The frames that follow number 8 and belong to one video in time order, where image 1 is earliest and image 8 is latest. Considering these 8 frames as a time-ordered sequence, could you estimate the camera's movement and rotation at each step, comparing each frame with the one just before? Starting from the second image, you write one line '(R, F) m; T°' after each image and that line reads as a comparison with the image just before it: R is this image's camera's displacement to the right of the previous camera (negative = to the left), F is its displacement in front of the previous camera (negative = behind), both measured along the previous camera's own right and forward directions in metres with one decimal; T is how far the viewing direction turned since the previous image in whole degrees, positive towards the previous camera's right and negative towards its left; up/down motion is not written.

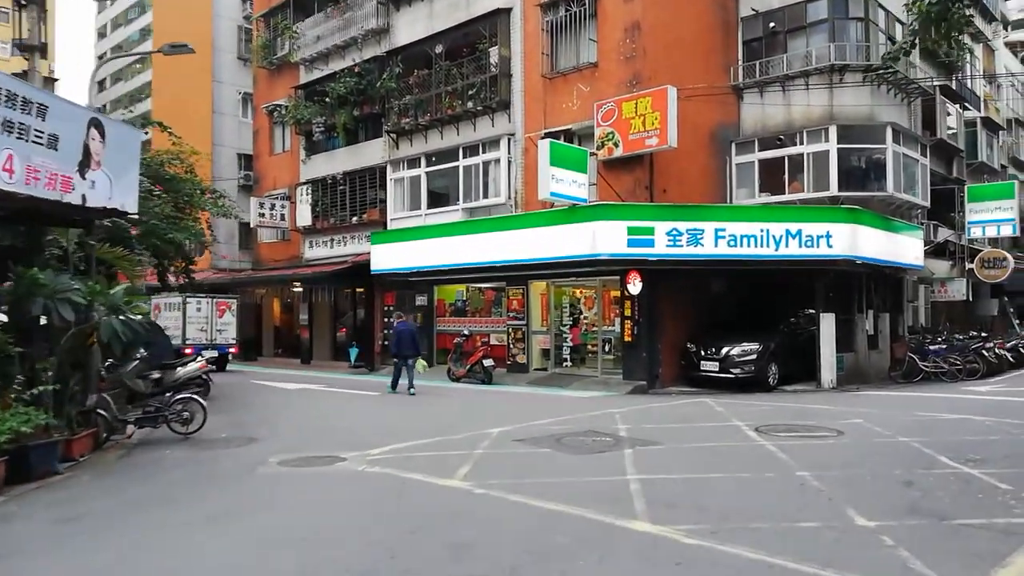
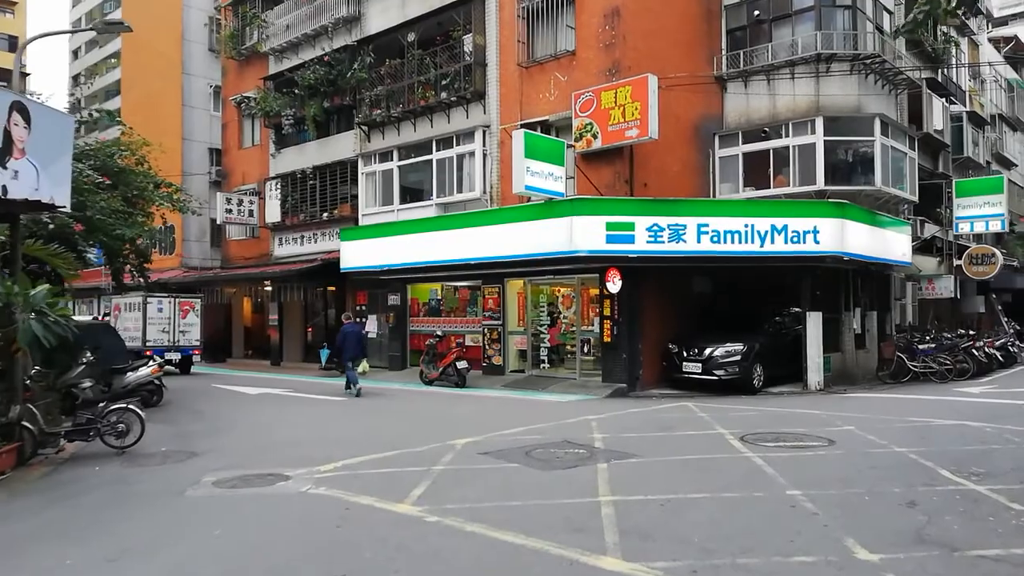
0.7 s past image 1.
(+0.2, +0.8) m; +1°
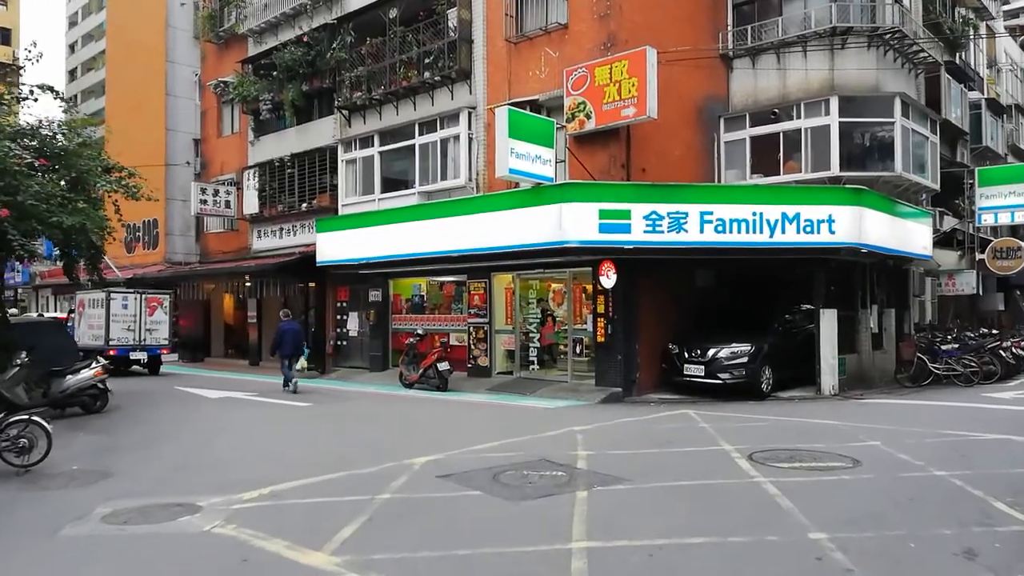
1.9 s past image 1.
(+0.4, +1.4) m; 0°
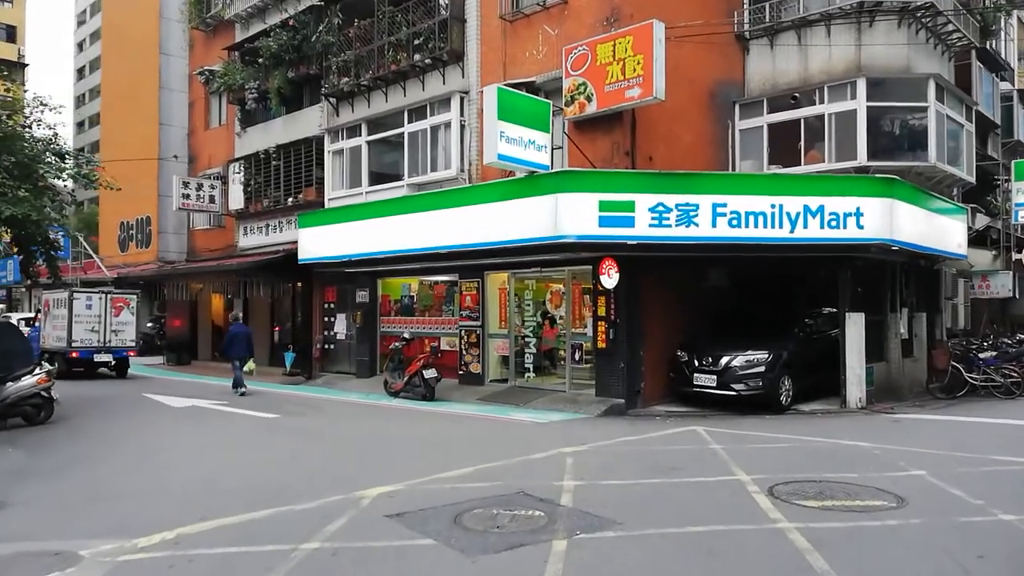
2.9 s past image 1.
(+0.4, +1.3) m; -1°
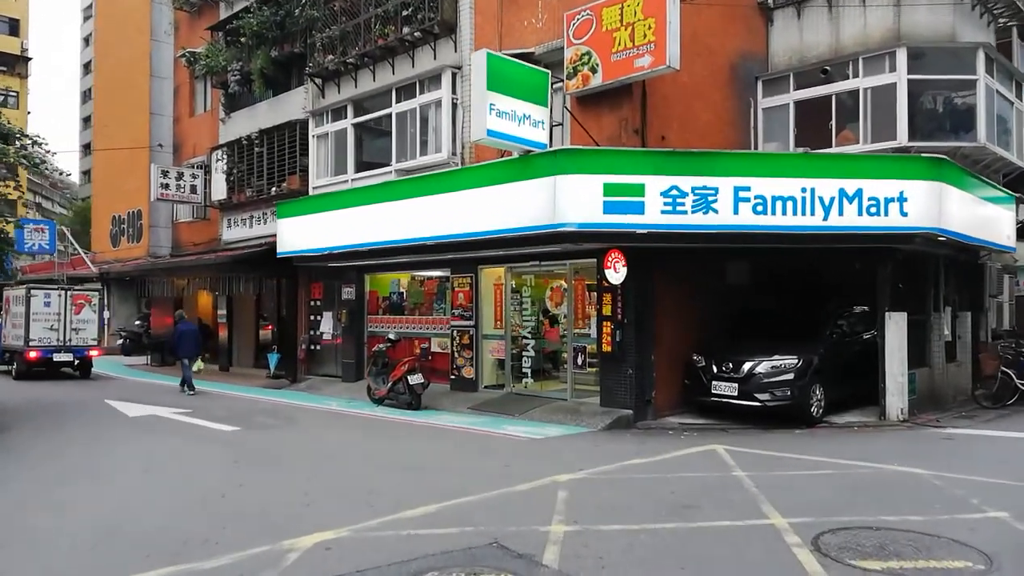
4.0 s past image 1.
(+0.3, +1.5) m; -1°
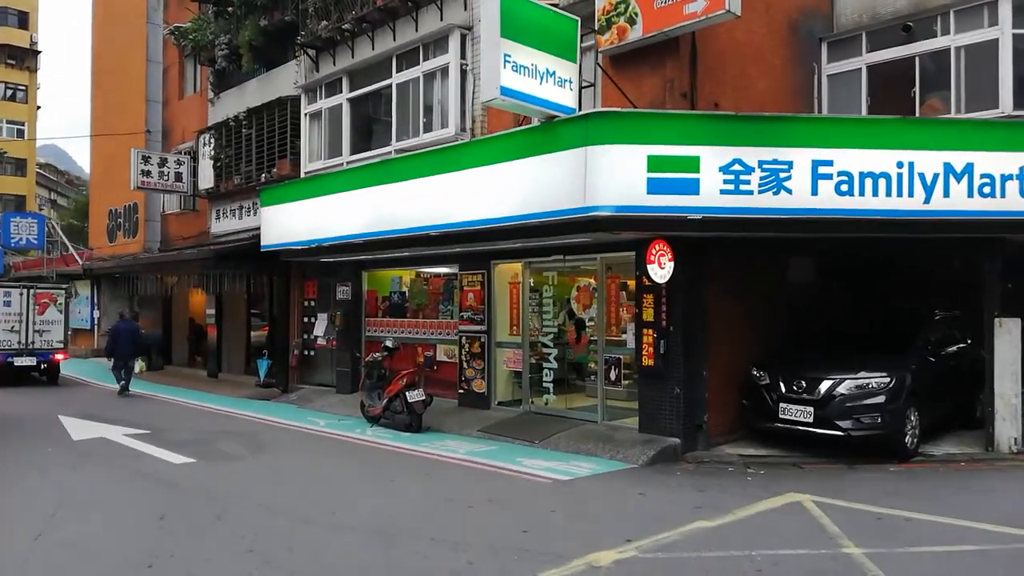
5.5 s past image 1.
(0.0, +2.0) m; -1°
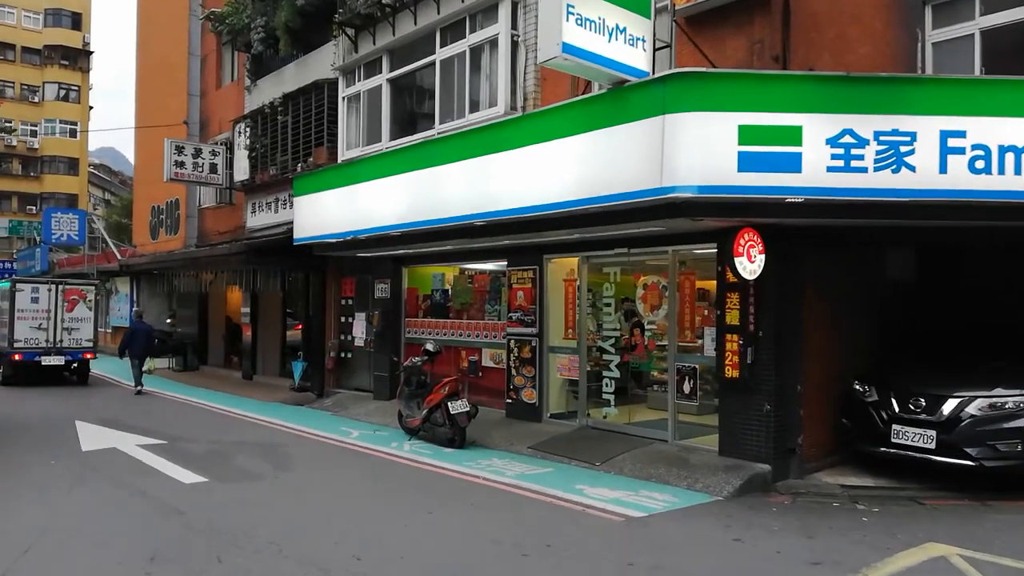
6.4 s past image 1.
(-0.2, +1.2) m; -3°
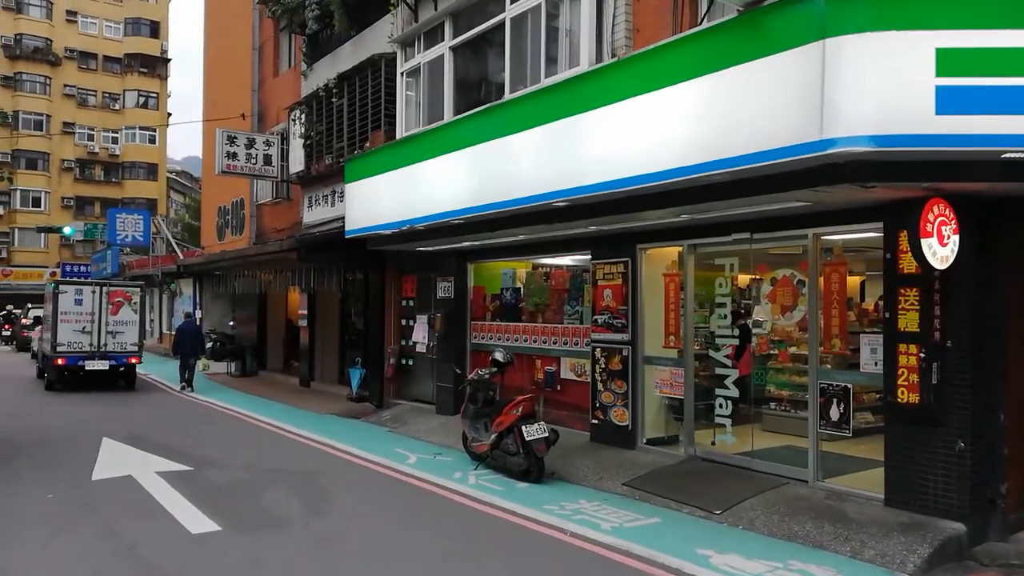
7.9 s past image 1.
(-0.2, +1.7) m; -5°
